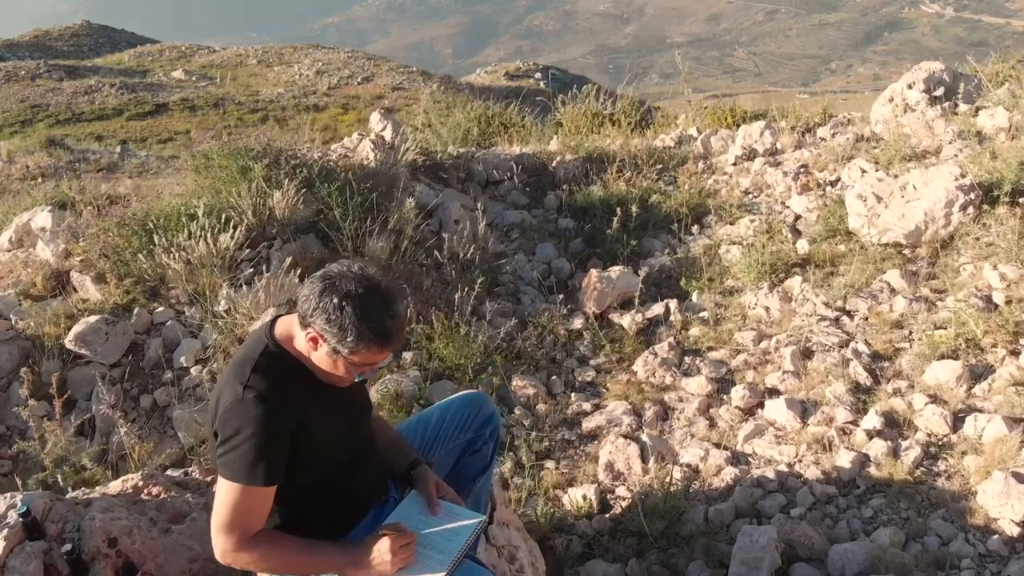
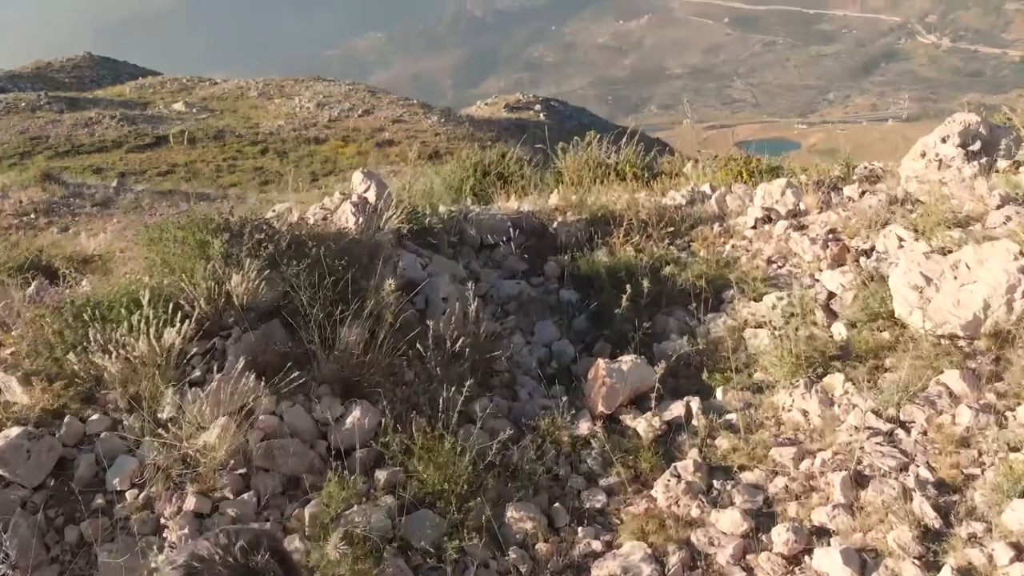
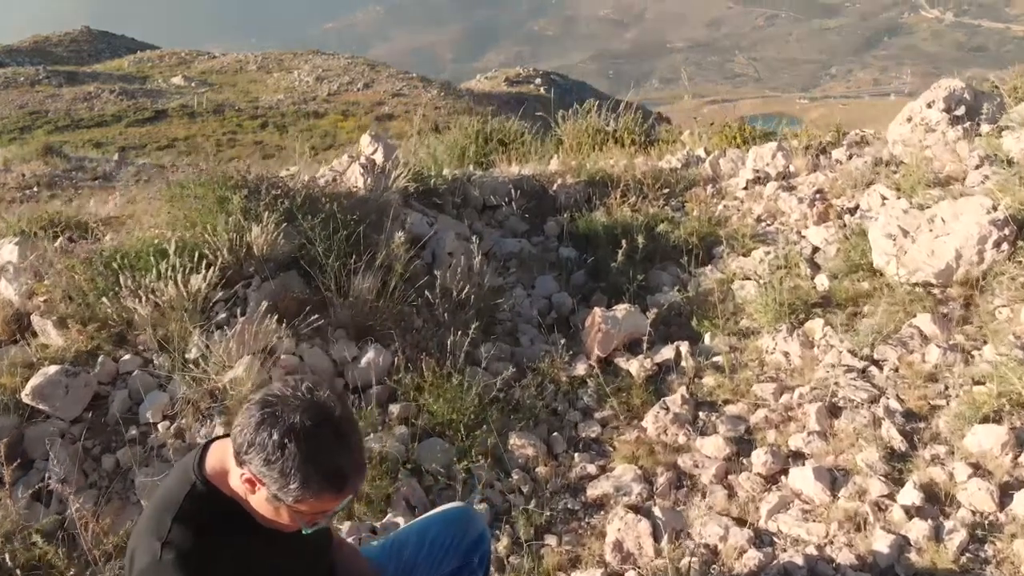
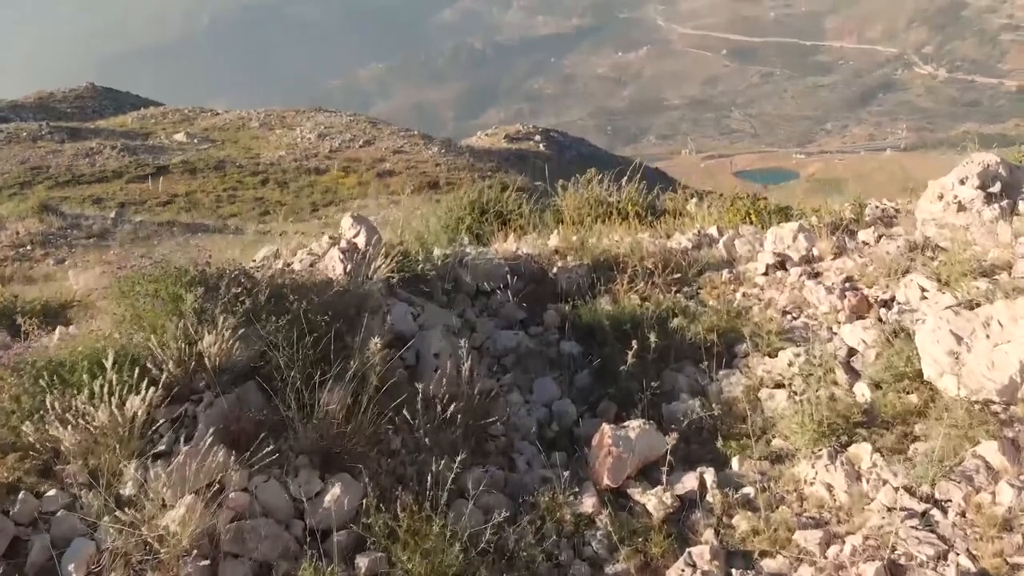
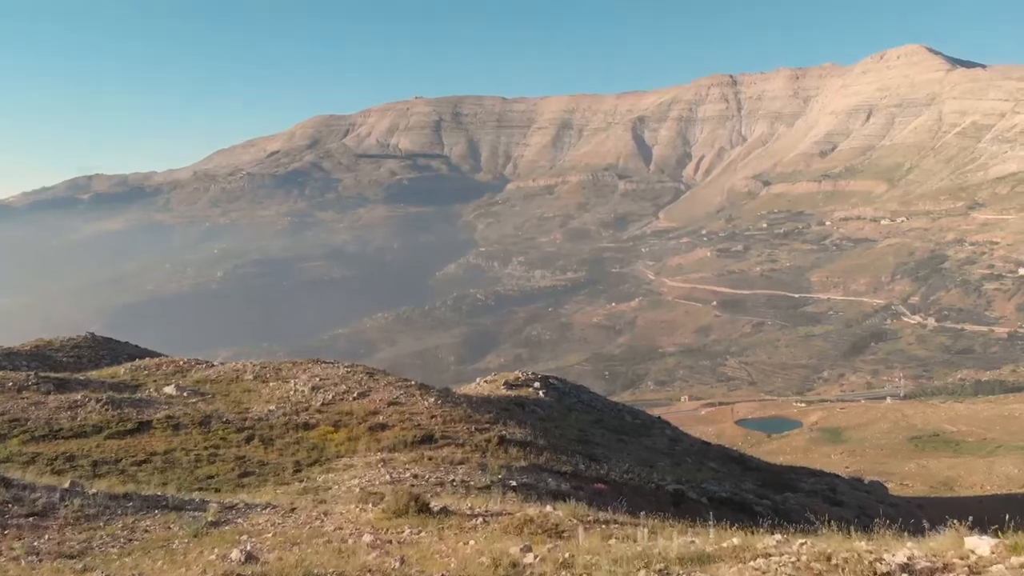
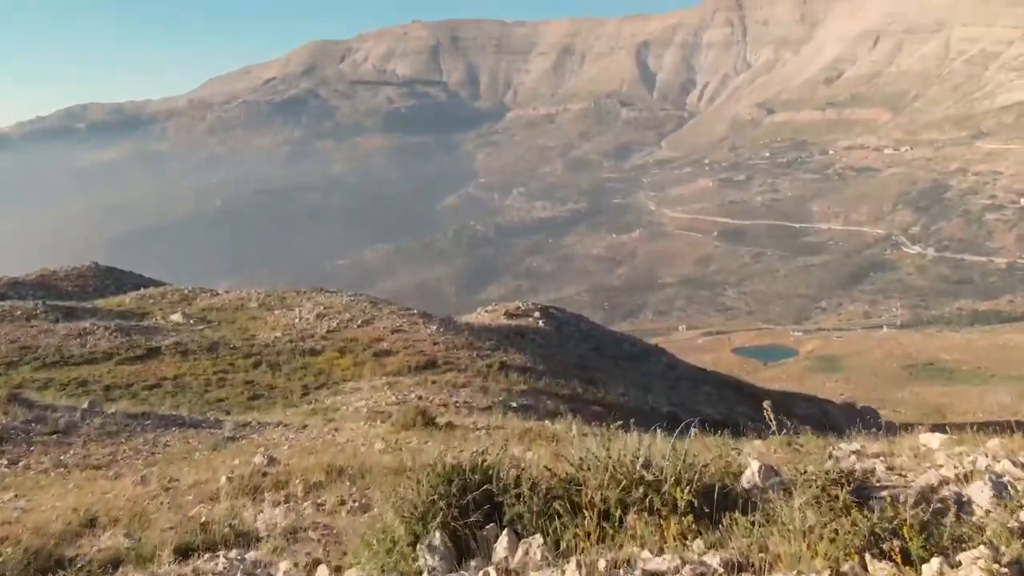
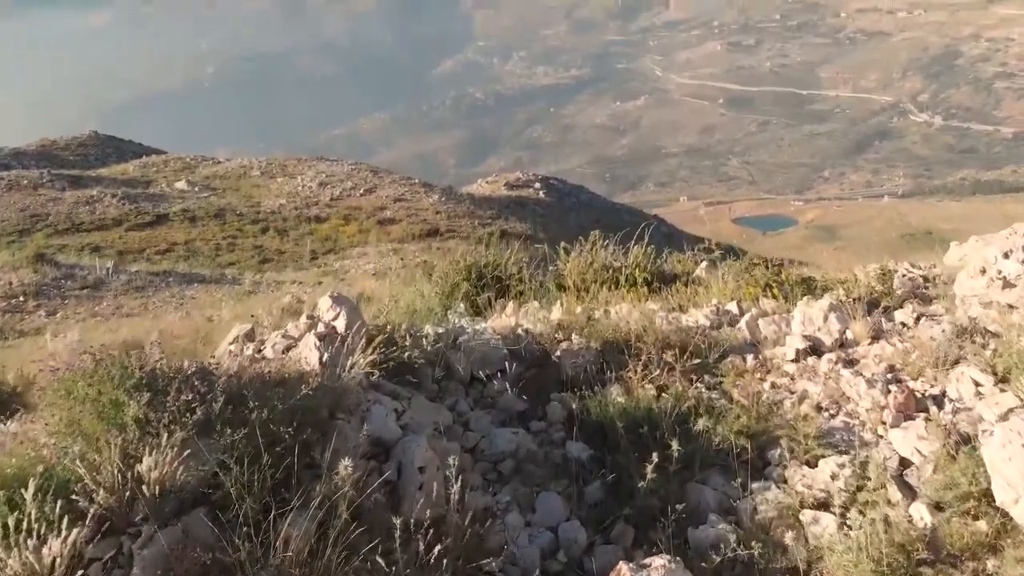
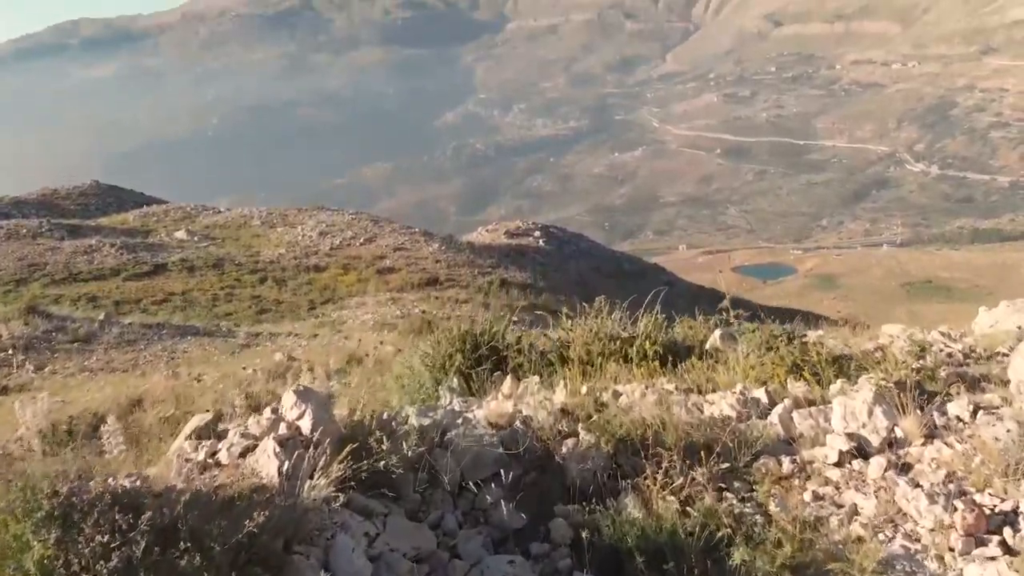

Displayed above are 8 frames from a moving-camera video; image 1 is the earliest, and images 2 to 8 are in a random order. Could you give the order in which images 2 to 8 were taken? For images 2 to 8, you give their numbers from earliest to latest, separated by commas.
3, 2, 4, 7, 8, 6, 5
